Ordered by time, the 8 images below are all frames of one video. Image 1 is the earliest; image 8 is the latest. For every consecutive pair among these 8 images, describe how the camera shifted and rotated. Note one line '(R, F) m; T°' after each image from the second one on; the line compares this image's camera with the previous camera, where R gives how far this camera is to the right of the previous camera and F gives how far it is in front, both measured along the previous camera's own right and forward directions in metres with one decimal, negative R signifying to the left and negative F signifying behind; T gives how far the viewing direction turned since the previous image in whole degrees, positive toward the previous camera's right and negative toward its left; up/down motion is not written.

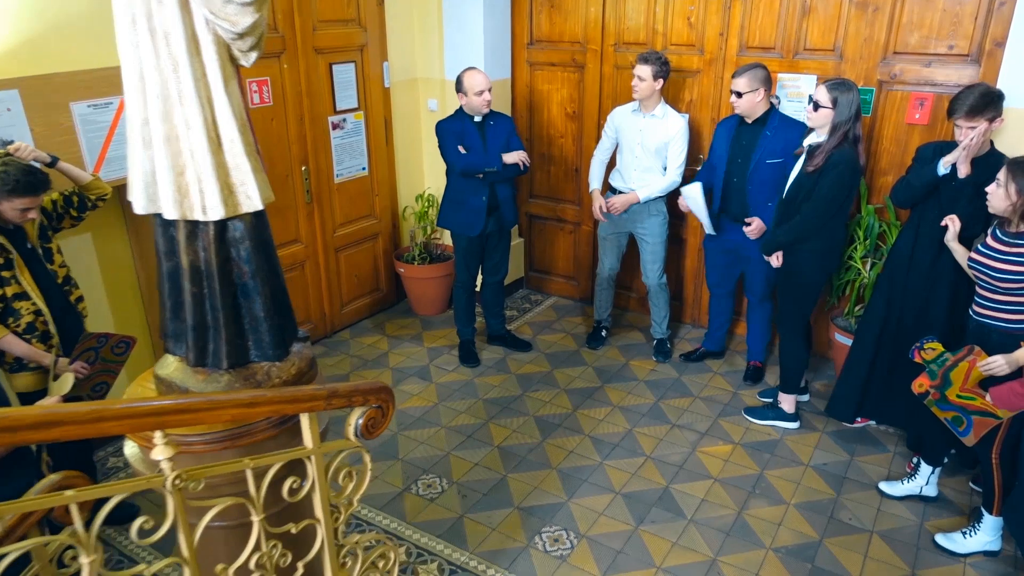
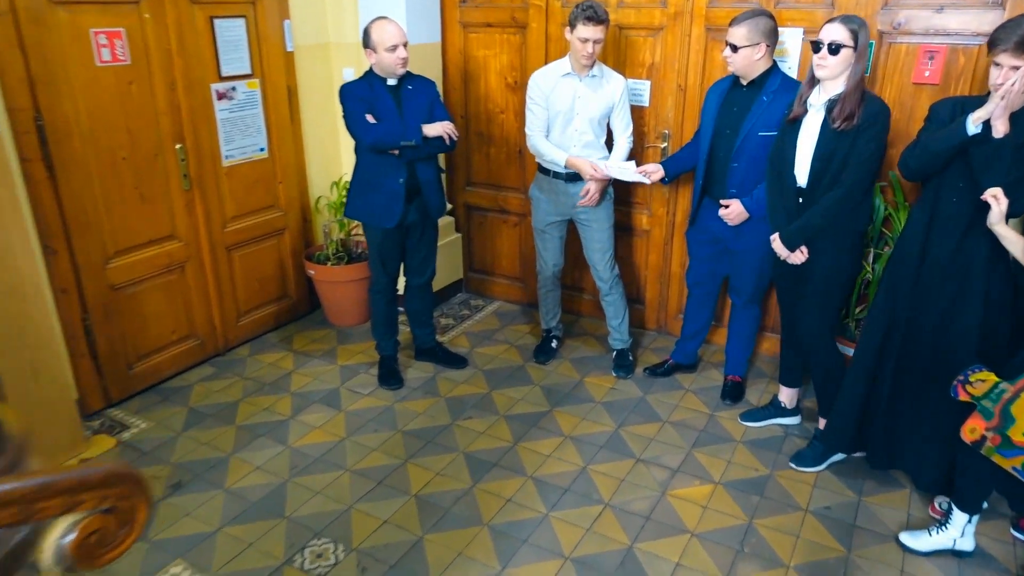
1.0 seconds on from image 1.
(+0.1, +0.6) m; +3°
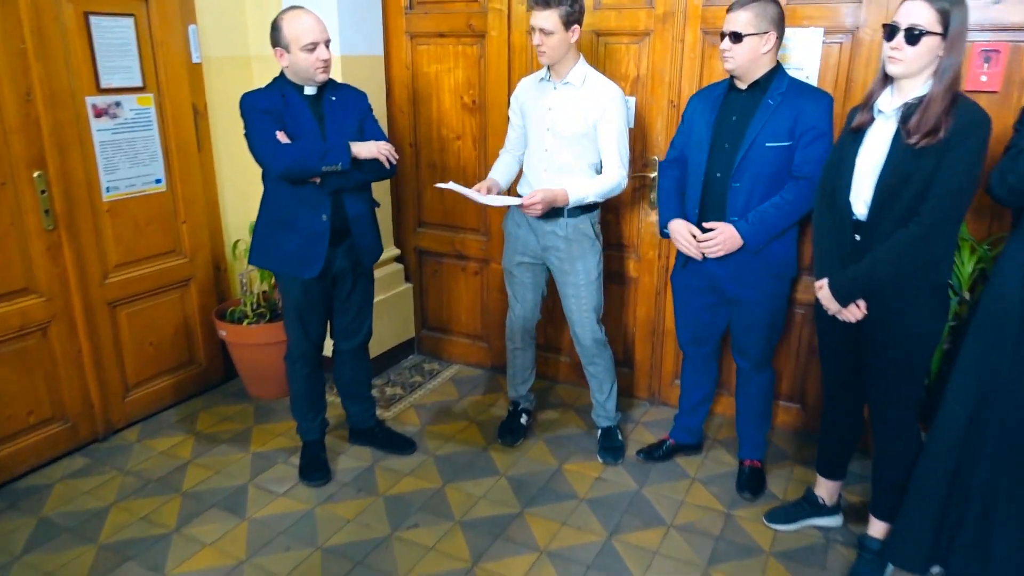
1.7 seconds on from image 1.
(0.0, +0.6) m; +3°
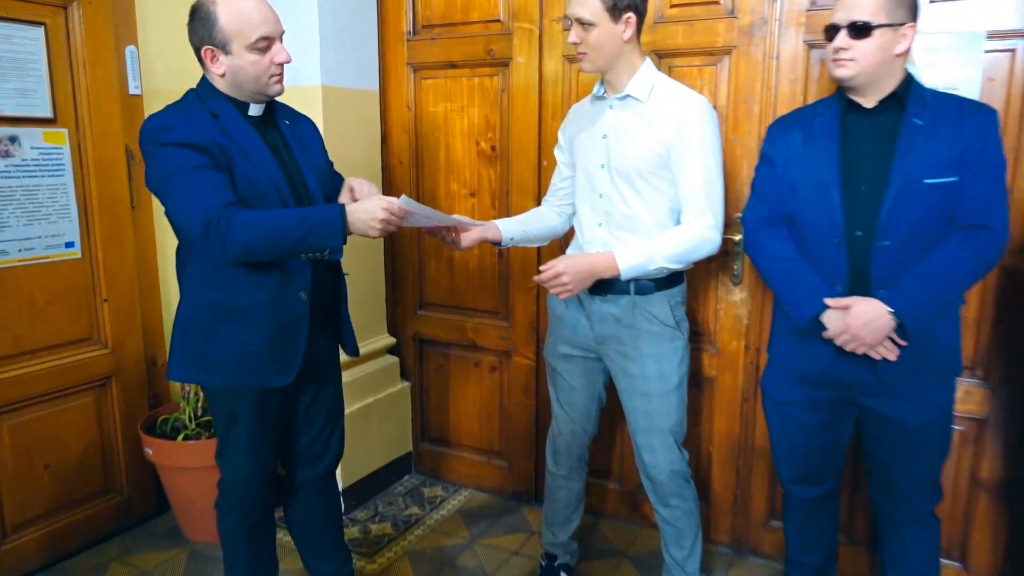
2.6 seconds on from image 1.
(-0.1, +0.7) m; 0°
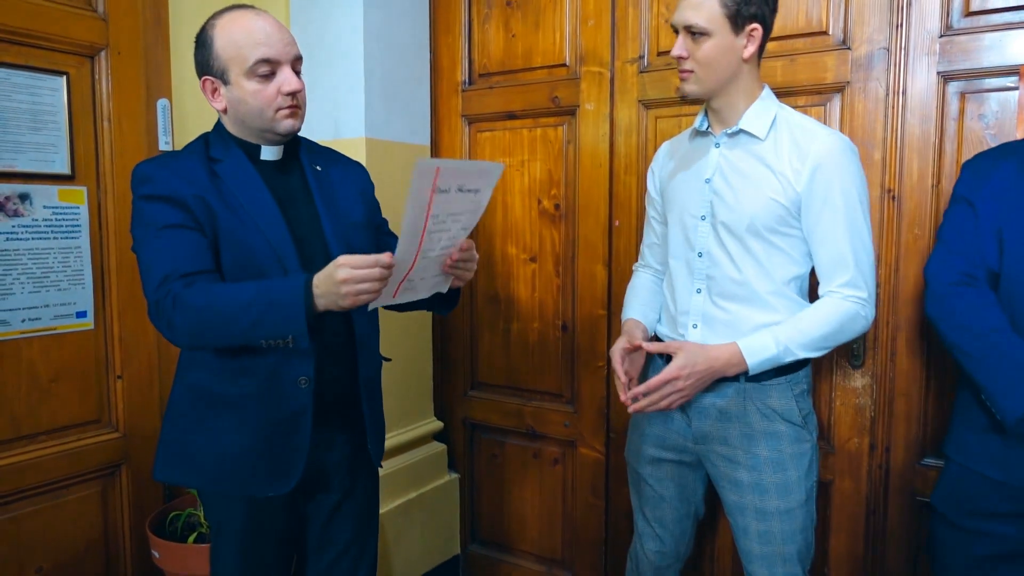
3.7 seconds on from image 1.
(0.0, +0.3) m; -5°
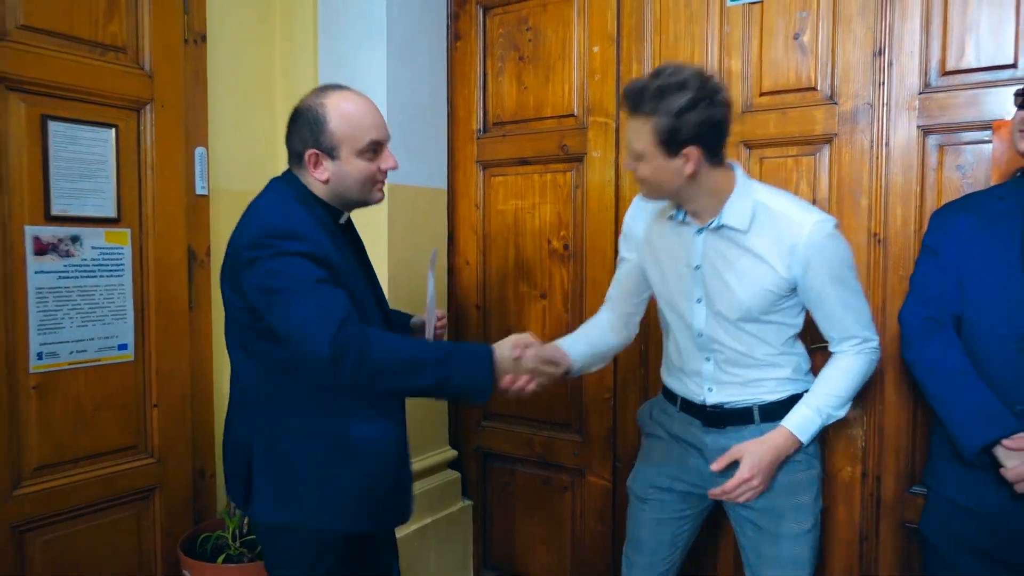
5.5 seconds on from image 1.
(0.0, -0.1) m; -1°
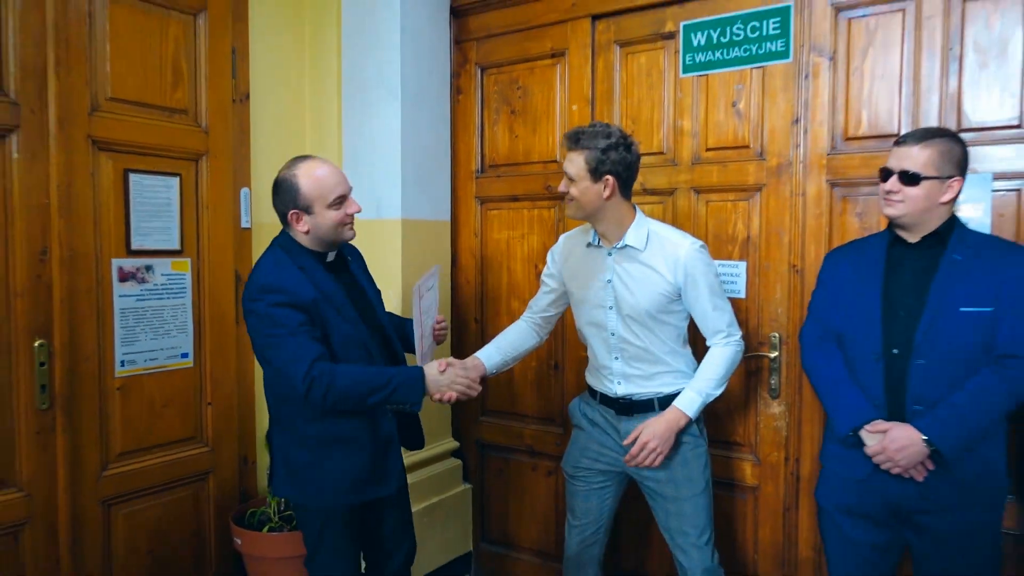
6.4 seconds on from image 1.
(0.0, -0.4) m; 0°
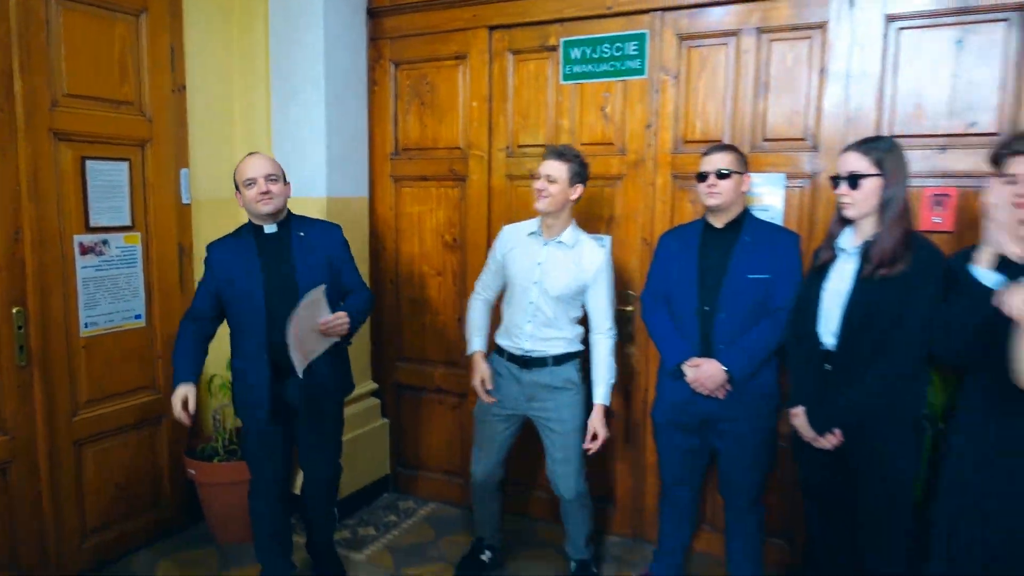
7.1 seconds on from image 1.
(0.0, -0.5) m; +7°
